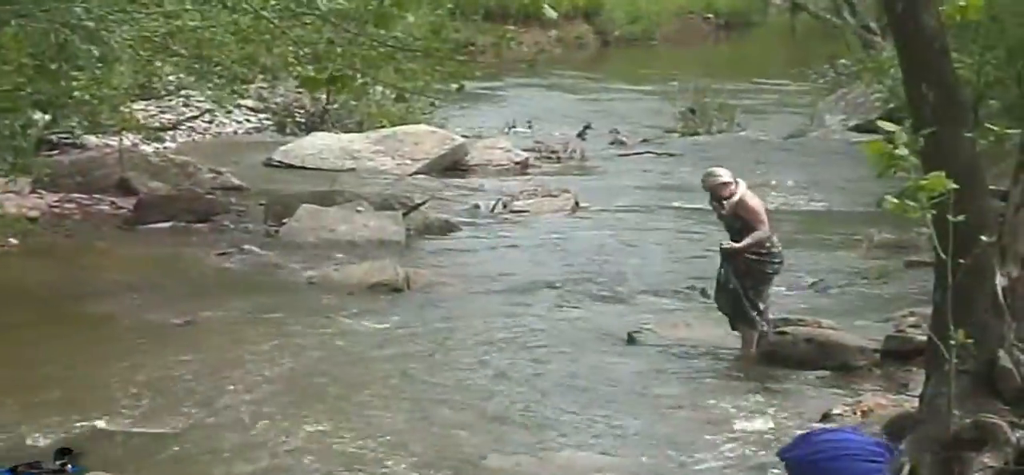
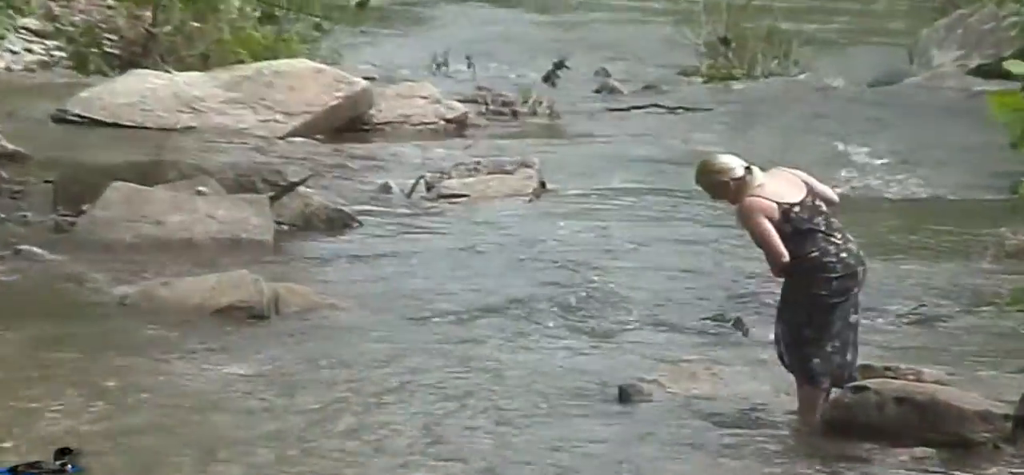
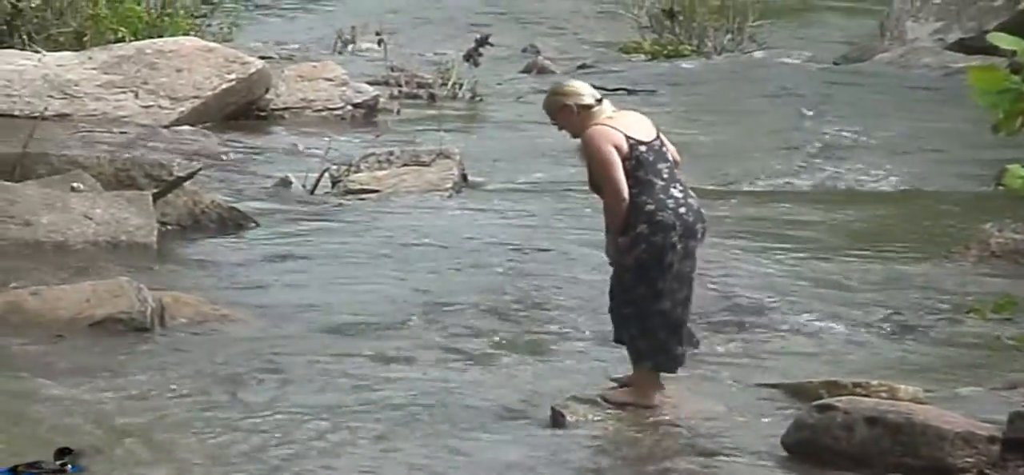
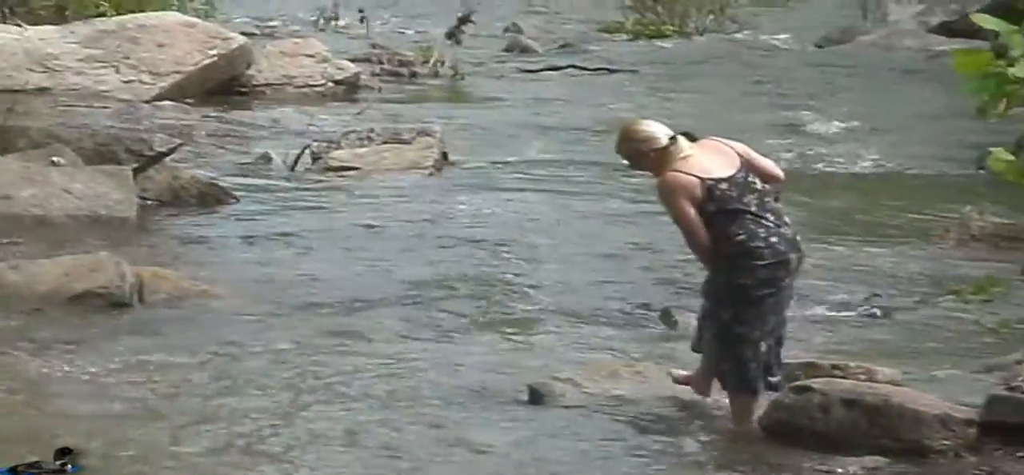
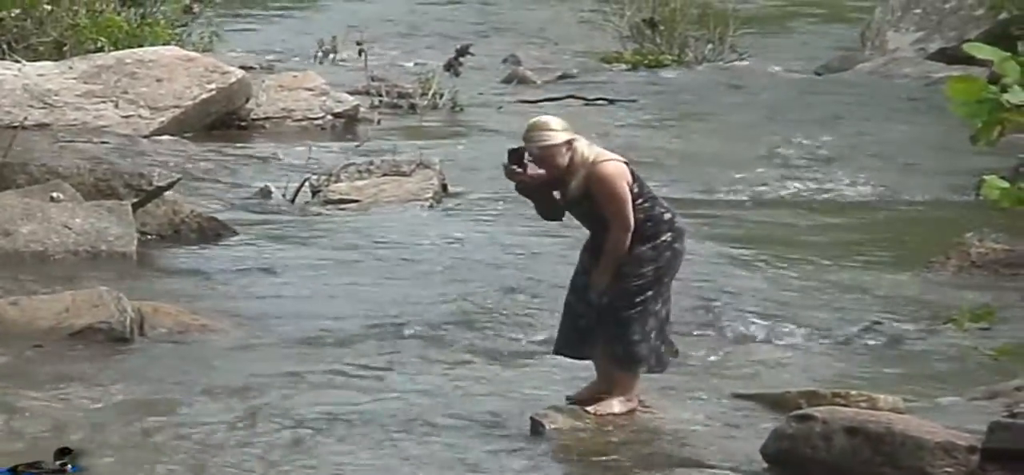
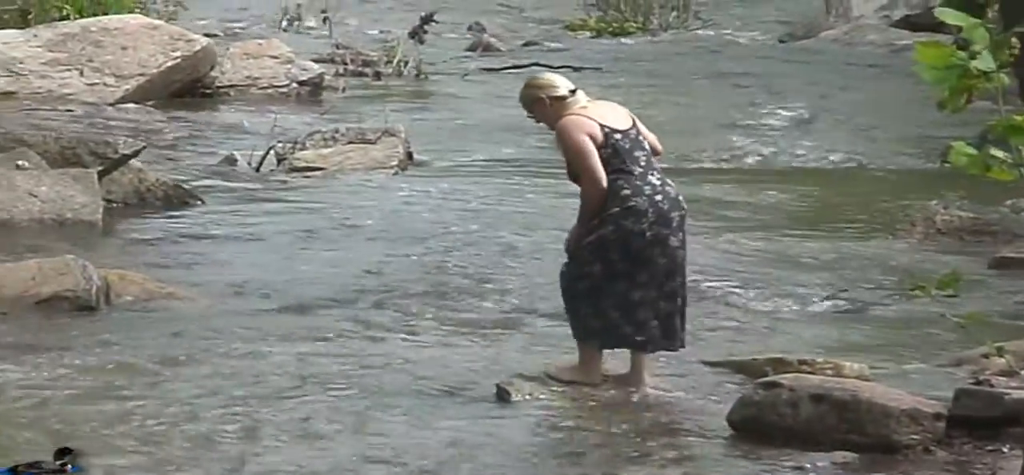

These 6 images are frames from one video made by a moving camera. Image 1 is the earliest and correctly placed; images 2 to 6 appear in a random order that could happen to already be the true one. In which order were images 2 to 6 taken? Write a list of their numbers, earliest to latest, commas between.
2, 4, 6, 3, 5
